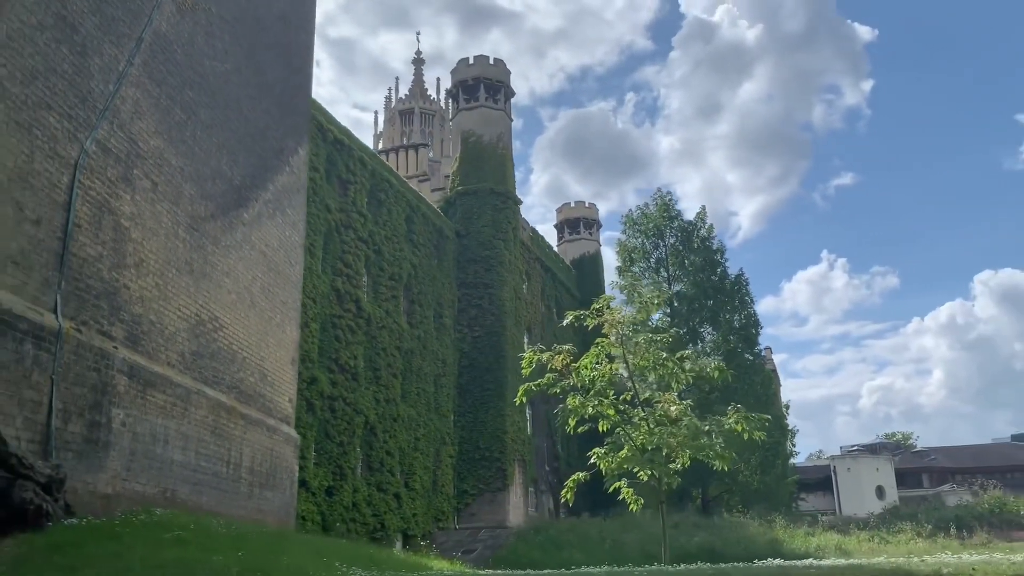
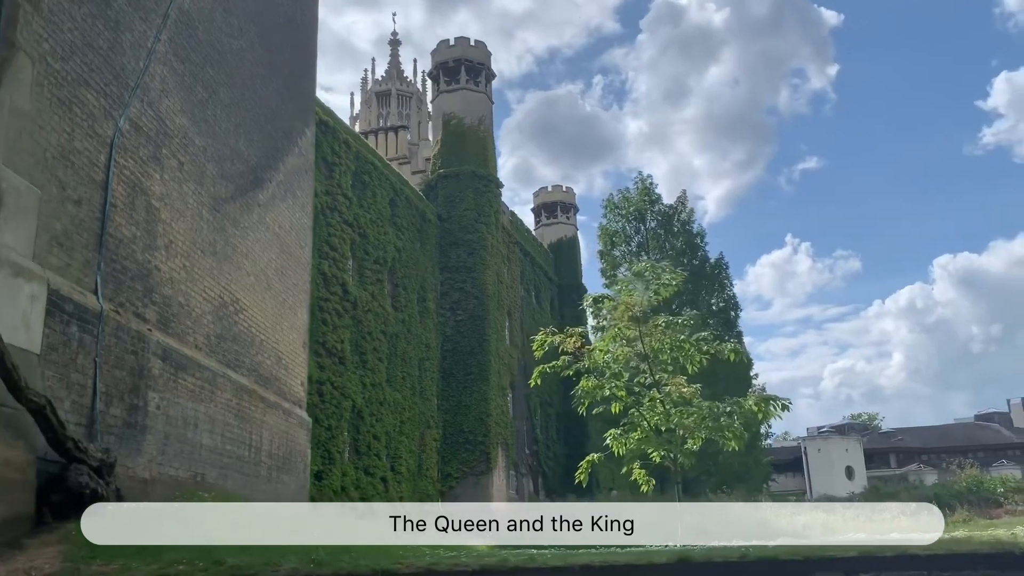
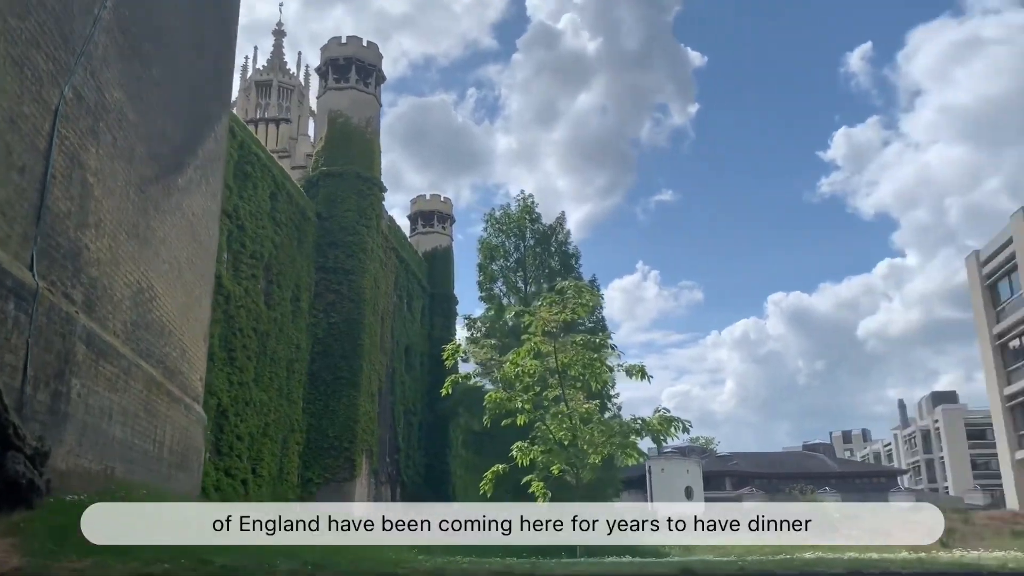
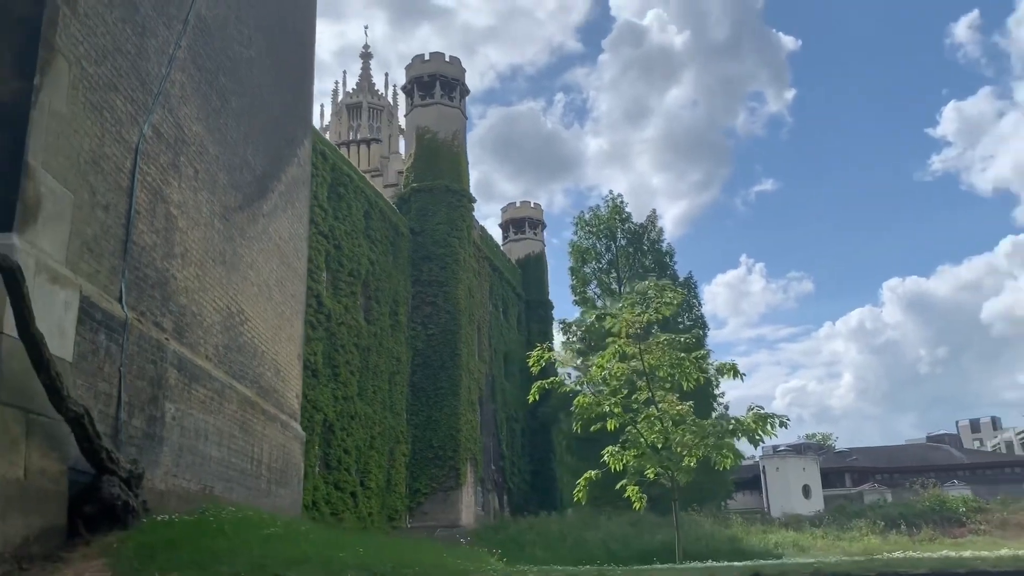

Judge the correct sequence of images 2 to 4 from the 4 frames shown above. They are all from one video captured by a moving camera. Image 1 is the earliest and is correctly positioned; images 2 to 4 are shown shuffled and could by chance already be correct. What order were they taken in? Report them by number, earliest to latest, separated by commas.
2, 4, 3
